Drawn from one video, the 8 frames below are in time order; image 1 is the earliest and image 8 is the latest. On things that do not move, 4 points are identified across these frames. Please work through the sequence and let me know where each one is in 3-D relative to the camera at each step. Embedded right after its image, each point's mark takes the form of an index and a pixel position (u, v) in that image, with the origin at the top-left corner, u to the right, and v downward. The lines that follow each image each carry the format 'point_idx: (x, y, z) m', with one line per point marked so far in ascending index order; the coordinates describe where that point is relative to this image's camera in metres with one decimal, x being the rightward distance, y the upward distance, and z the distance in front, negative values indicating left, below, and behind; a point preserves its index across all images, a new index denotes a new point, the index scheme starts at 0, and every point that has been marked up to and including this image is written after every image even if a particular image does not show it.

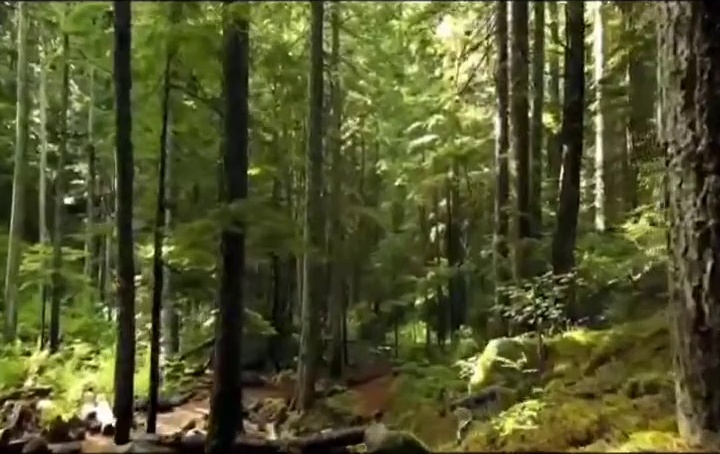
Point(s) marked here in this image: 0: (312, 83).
0: (-1.3, +3.8, +16.7) m
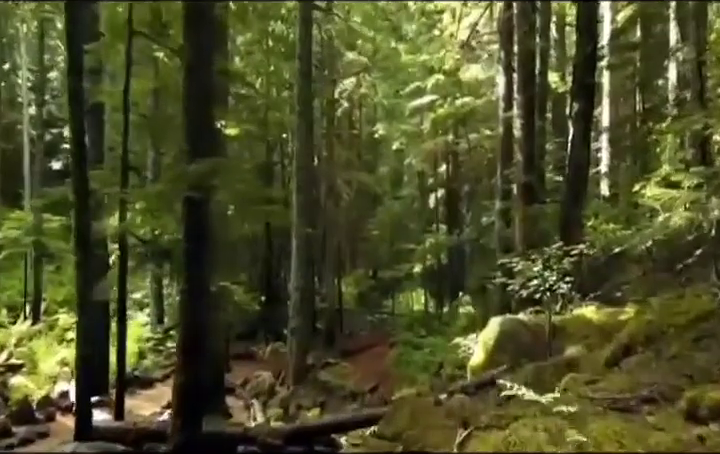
0: (-1.4, +4.7, +15.5) m
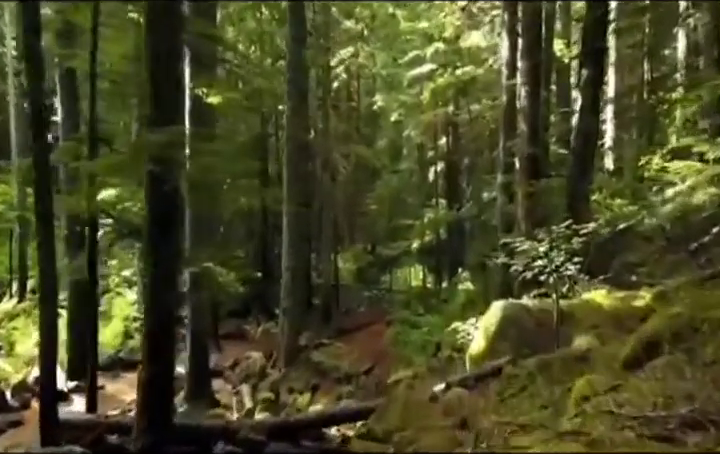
0: (-1.6, +5.3, +14.7) m
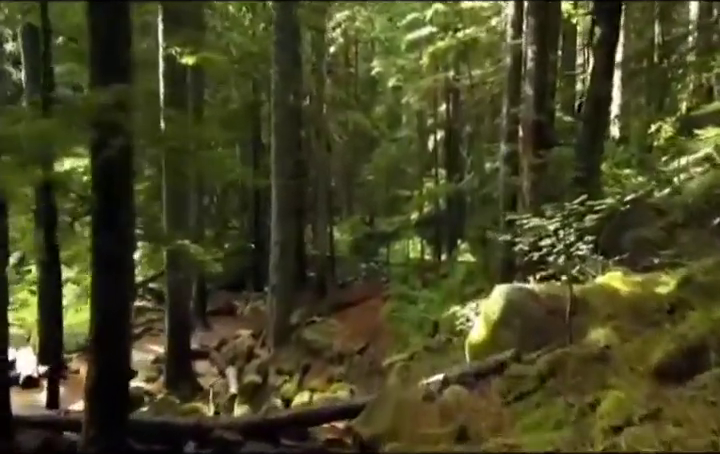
0: (-1.7, +5.9, +13.6) m
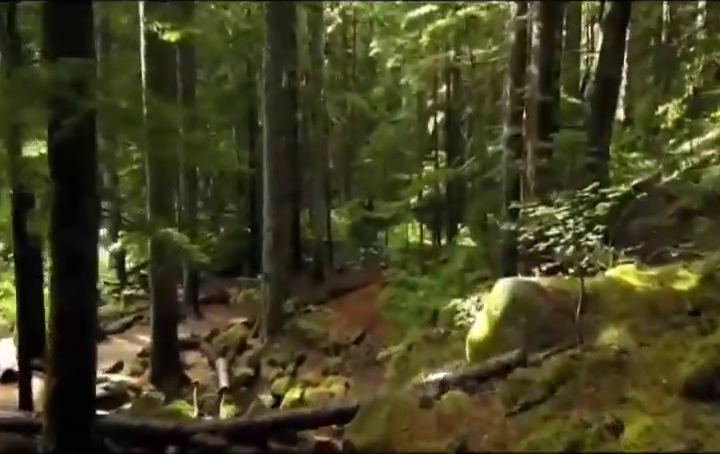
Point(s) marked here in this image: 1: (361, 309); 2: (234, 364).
0: (-1.8, +6.2, +12.9) m
1: (0.0, -1.9, +14.6) m
2: (-2.2, -2.4, +11.0) m
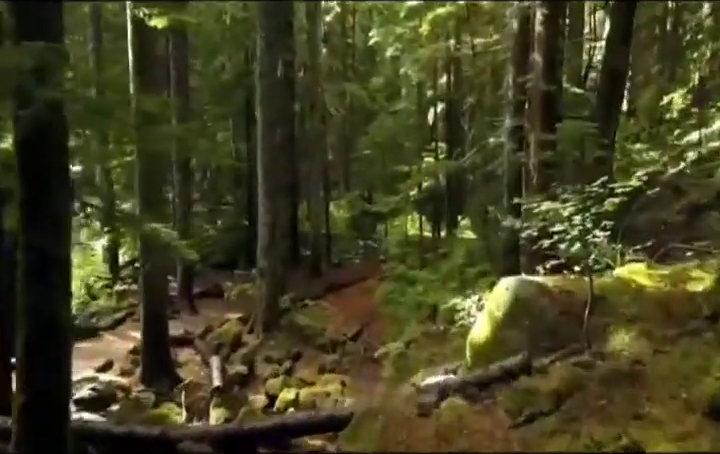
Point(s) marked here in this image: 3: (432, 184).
0: (-1.8, +6.3, +12.5) m
1: (0.0, -1.8, +14.4) m
2: (-2.3, -2.3, +10.7) m
3: (+1.9, +1.1, +16.8) m
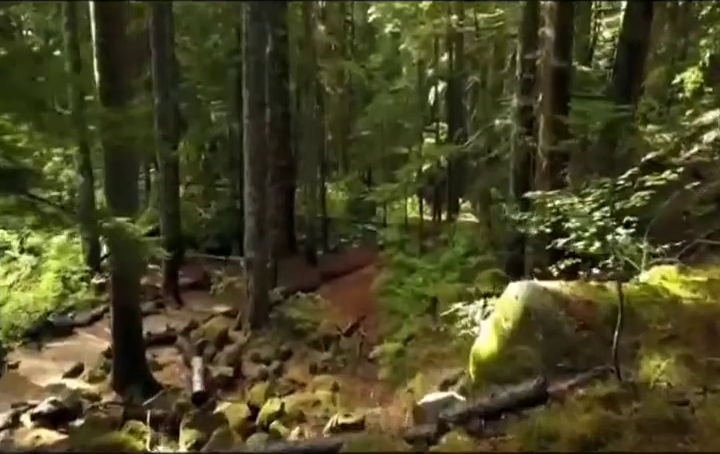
0: (-1.9, +6.6, +11.5) m
1: (-0.1, -1.5, +13.6) m
2: (-2.4, -2.1, +10.0) m
3: (+1.8, +1.5, +15.9) m
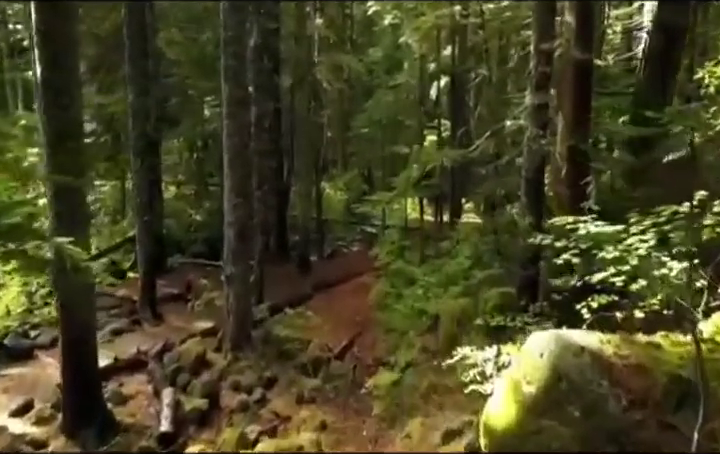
0: (-2.0, +6.4, +10.4) m
1: (-0.2, -1.6, +12.5) m
2: (-2.5, -2.3, +8.9) m
3: (+1.7, +1.4, +14.8) m
